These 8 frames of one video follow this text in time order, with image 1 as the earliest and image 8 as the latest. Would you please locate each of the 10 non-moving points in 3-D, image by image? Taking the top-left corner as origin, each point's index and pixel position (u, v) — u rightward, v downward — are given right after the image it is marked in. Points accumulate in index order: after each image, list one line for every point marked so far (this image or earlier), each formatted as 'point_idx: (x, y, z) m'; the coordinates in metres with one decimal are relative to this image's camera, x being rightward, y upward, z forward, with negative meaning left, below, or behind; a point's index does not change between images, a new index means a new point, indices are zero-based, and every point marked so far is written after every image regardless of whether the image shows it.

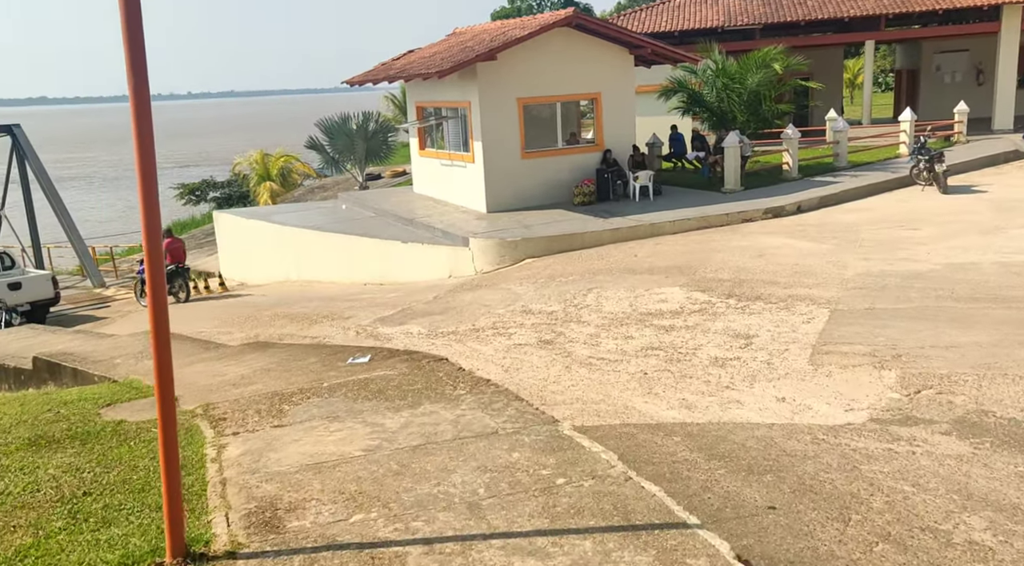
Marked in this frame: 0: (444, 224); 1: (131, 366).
0: (-1.1, +1.0, +15.7) m
1: (-3.3, -0.7, +8.4) m
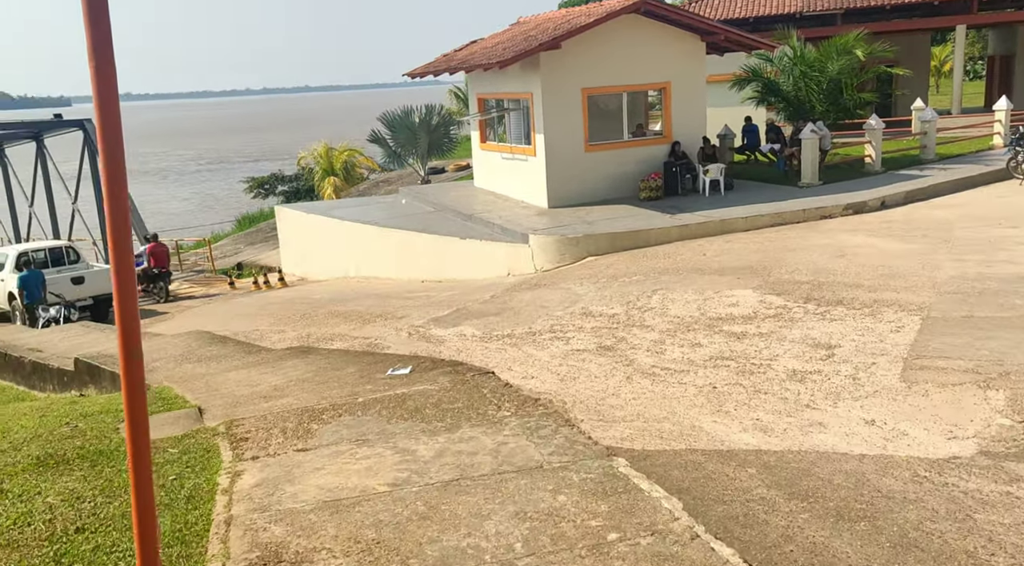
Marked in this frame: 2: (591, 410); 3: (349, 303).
0: (-0.1, +1.0, +15.1) m
1: (-2.9, -0.7, +8.0) m
2: (+0.5, -0.9, +6.6) m
3: (-2.4, -0.3, +14.2) m
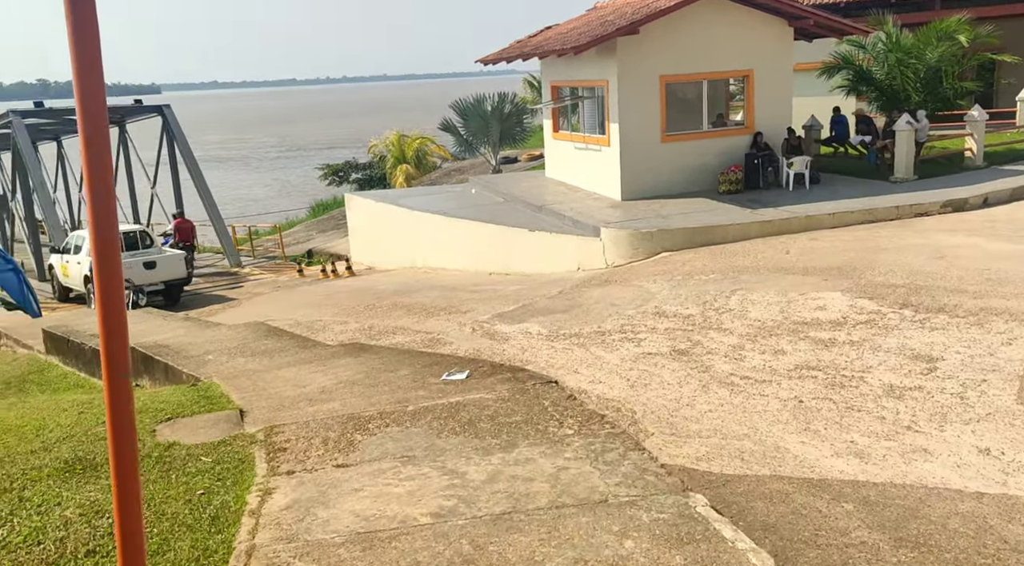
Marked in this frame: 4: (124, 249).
0: (+1.0, +1.1, +14.6) m
1: (-2.3, -0.6, +7.7) m
2: (+1.0, -0.9, +6.1) m
3: (-1.4, -0.2, +13.9) m
4: (-7.1, +0.6, +17.8) m
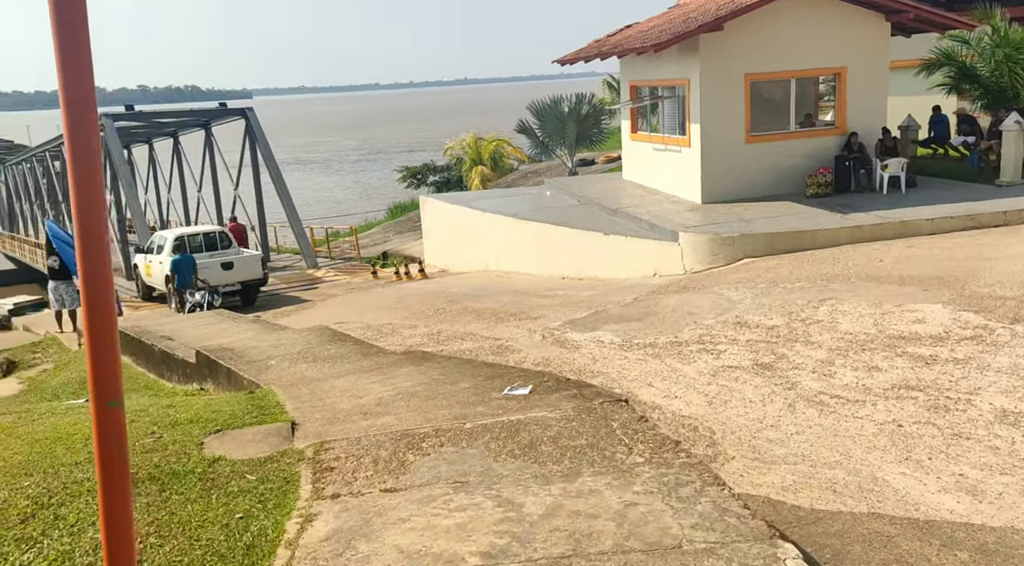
0: (+2.1, +1.0, +14.1) m
1: (-1.8, -0.7, +7.5) m
2: (+1.4, -1.0, +5.6) m
3: (-0.4, -0.2, +13.5) m
4: (-5.7, +0.6, +17.9) m
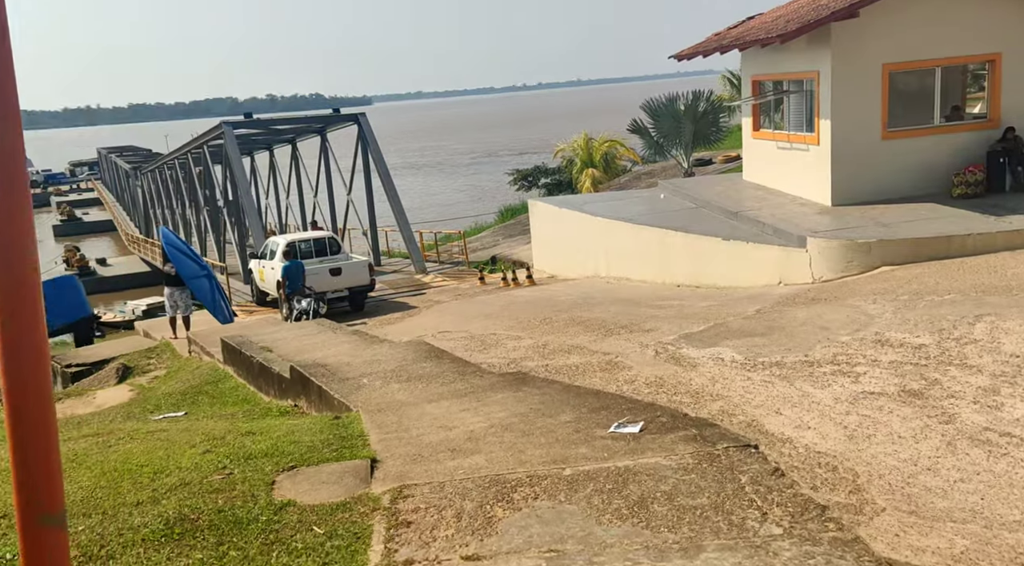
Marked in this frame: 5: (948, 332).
0: (+3.6, +0.9, +13.1) m
1: (-1.0, -0.8, +7.0) m
2: (+1.9, -1.1, +4.7) m
3: (+1.1, -0.3, +12.8) m
4: (-3.7, +0.5, +17.8) m
5: (+3.5, -0.4, +7.7) m
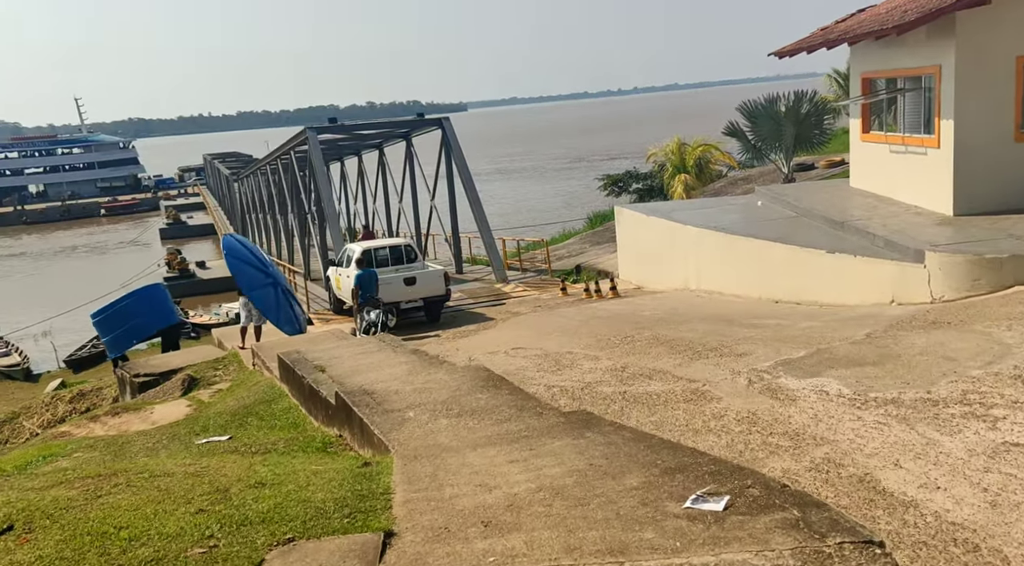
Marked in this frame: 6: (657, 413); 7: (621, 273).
0: (+4.6, +0.7, +11.7) m
1: (-0.6, -0.9, +6.1) m
2: (+2.1, -1.2, +3.5) m
3: (+2.1, -0.5, +11.7) m
4: (-2.2, +0.3, +17.1) m
5: (+4.0, -0.6, +6.4) m
6: (+1.2, -1.1, +8.1) m
7: (+2.2, +0.2, +18.6) m
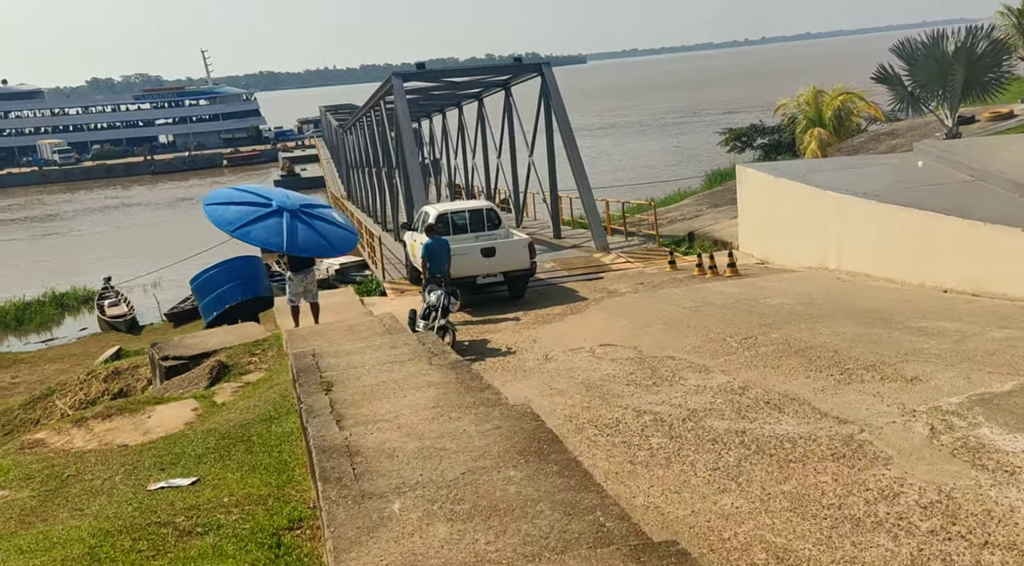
0: (+5.4, +0.7, +8.6) m
1: (-0.4, -1.0, +3.7) m
2: (+1.9, -1.5, +0.8) m
3: (+2.9, -0.4, +8.9) m
4: (-0.7, +0.8, +14.7) m
5: (+4.1, -0.7, +3.4) m
6: (+1.6, -1.1, +5.4) m
7: (+3.8, +0.6, +15.7) m
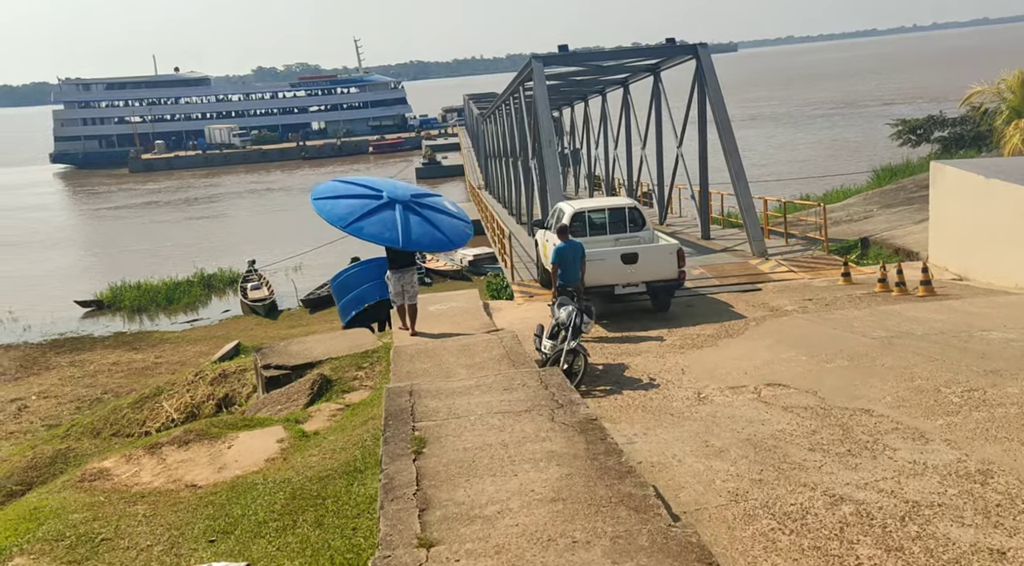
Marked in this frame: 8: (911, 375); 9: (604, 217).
0: (+6.5, +0.4, +6.0) m
1: (-0.1, -1.2, +2.0) m
2: (+1.8, -1.8, -1.1) m
3: (+4.0, -0.7, +6.7) m
4: (+1.3, +0.7, +13.0) m
5: (+4.4, -1.1, +1.1) m
6: (+2.2, -1.4, +3.5) m
7: (+5.9, +0.4, +13.3) m
8: (+3.1, -0.7, +7.5) m
9: (+1.2, +0.9, +13.0) m
